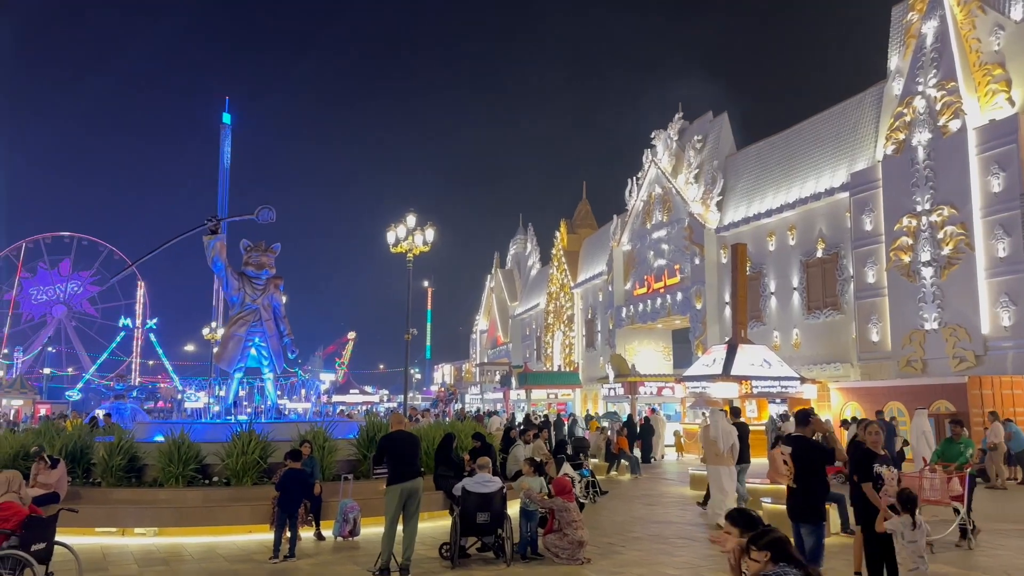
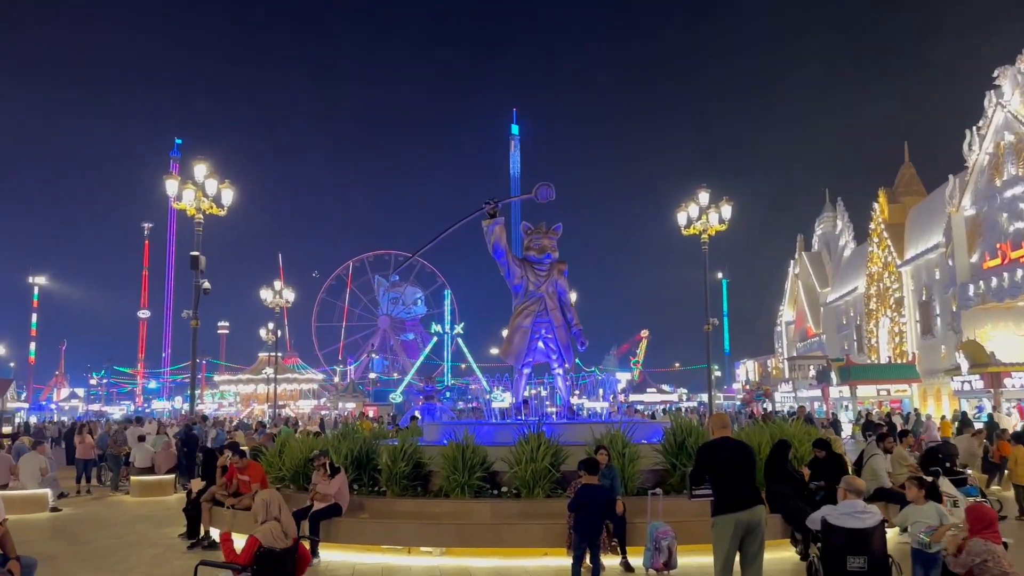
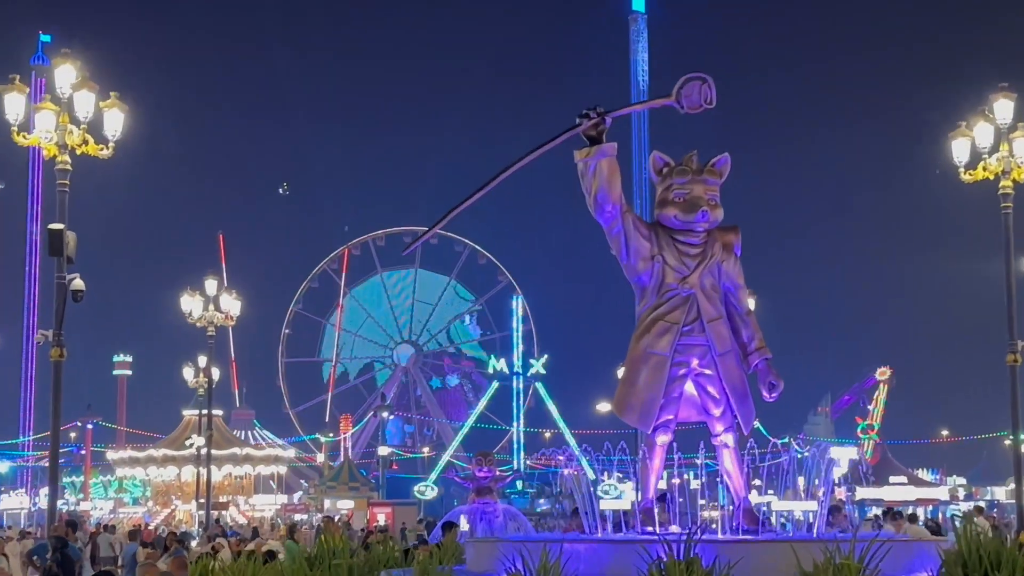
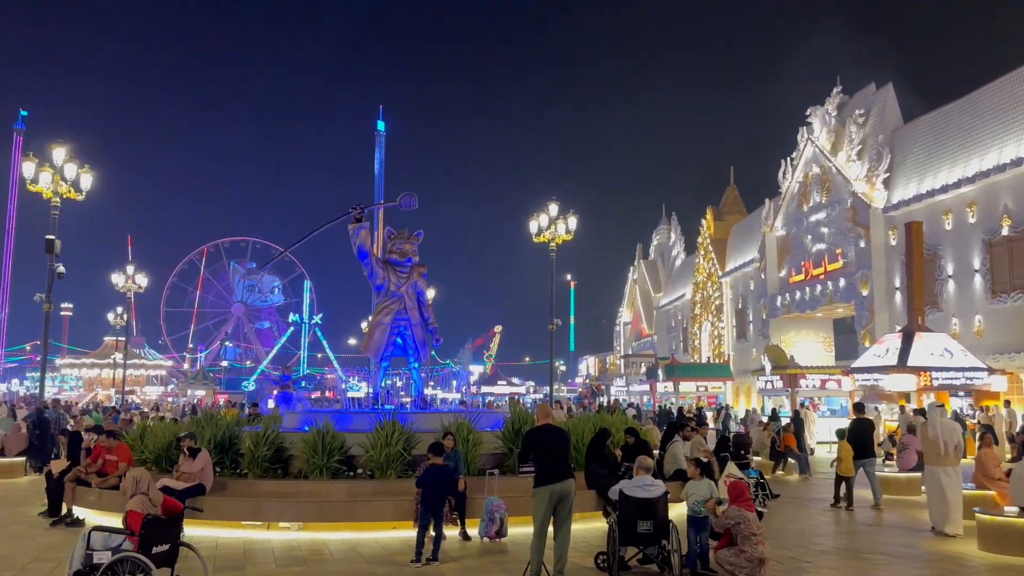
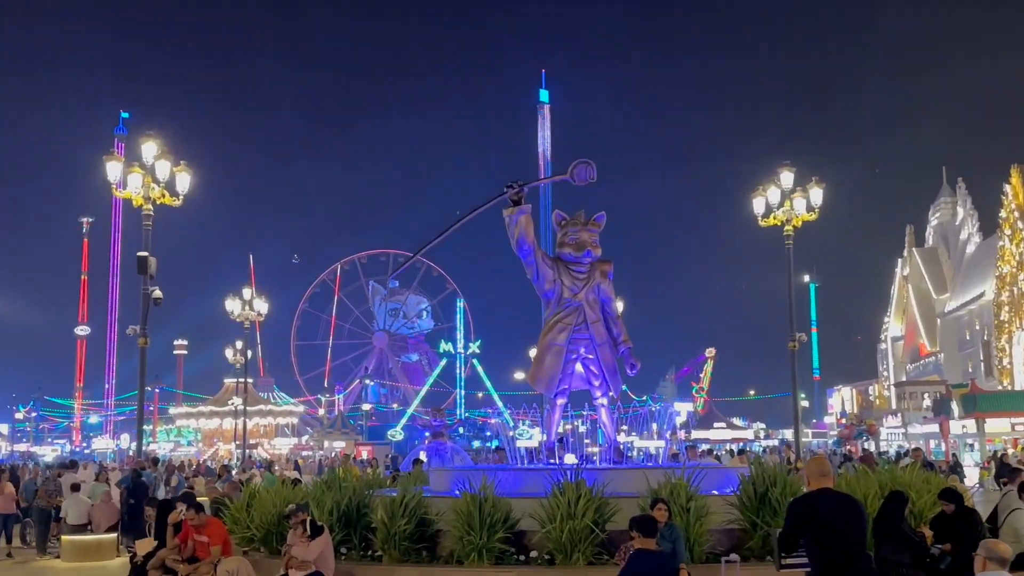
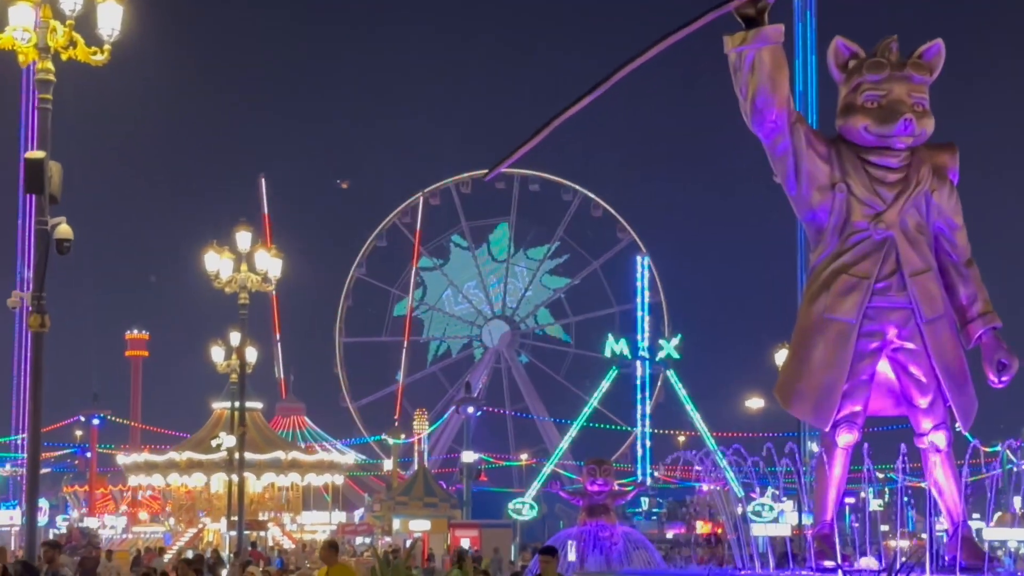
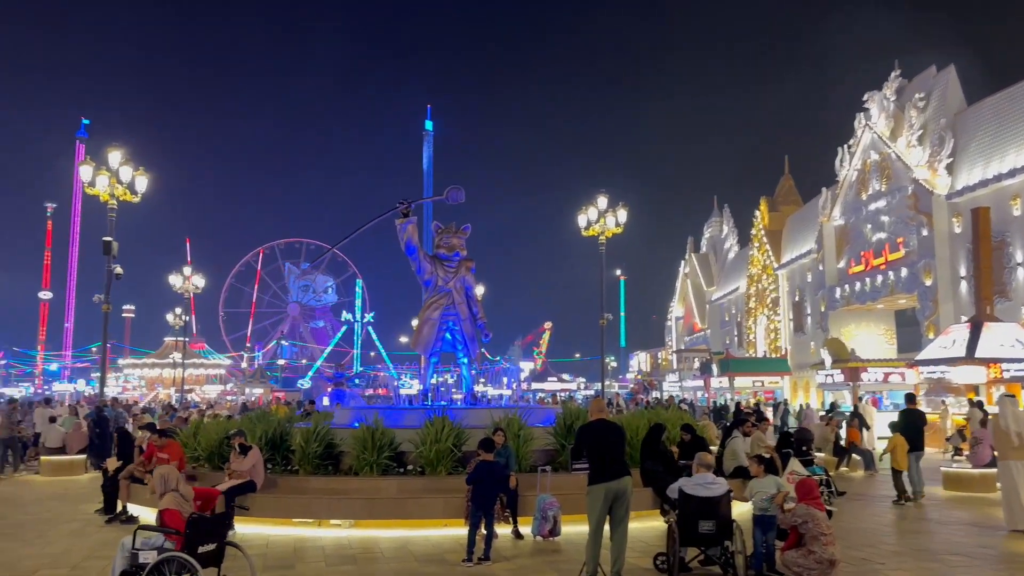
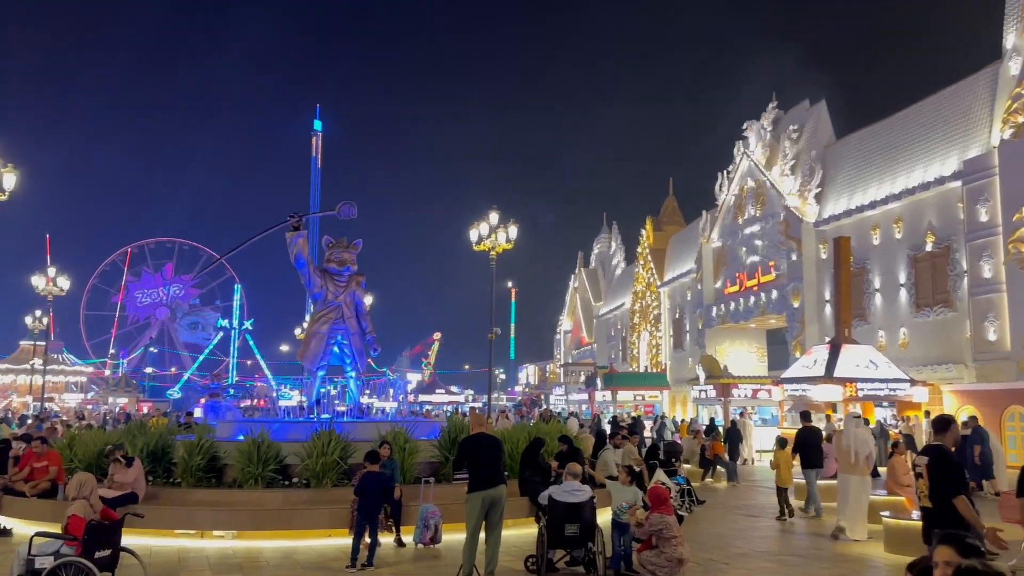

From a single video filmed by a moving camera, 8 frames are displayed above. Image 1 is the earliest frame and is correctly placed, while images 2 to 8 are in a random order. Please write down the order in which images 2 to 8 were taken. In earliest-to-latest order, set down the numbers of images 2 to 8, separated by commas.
8, 4, 7, 2, 5, 3, 6
